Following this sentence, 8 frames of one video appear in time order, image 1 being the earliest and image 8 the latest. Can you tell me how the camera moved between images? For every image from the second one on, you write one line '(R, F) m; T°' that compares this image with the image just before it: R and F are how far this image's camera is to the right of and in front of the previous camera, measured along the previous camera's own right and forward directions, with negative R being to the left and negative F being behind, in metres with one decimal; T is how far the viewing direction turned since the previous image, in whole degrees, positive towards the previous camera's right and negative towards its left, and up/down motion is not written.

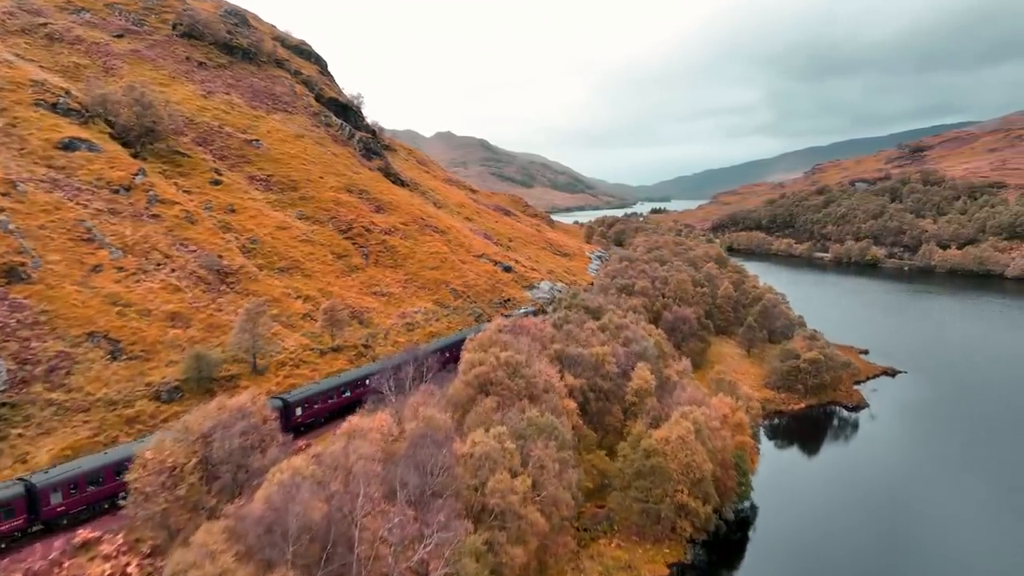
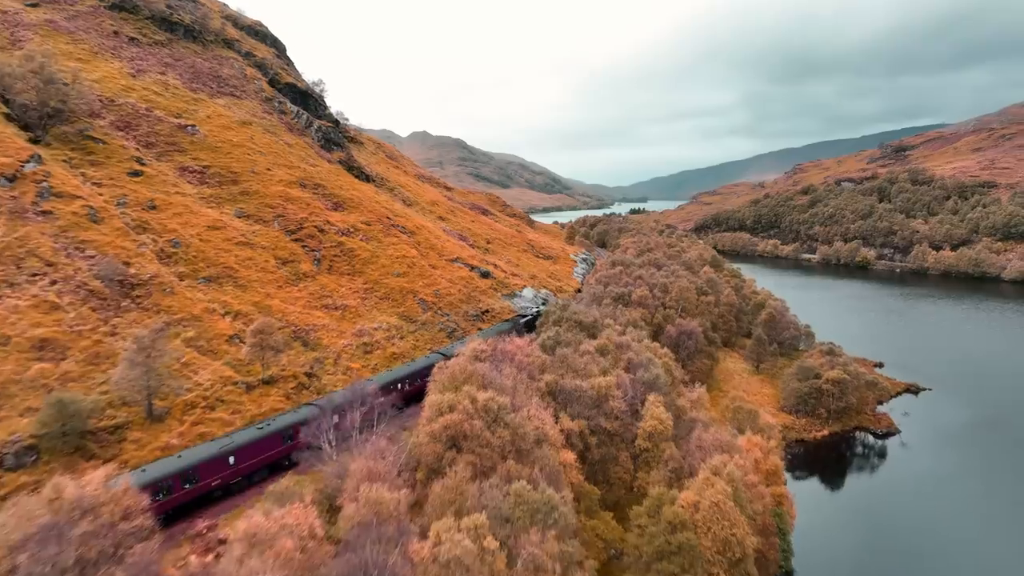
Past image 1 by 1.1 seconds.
(-0.1, +11.2) m; +2°
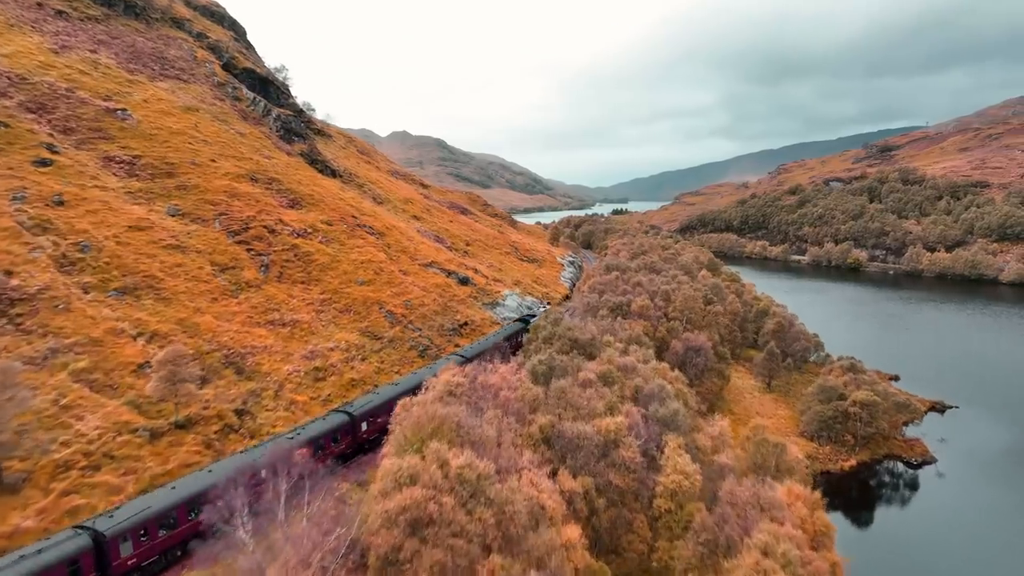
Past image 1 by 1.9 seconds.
(-0.1, +9.3) m; +1°
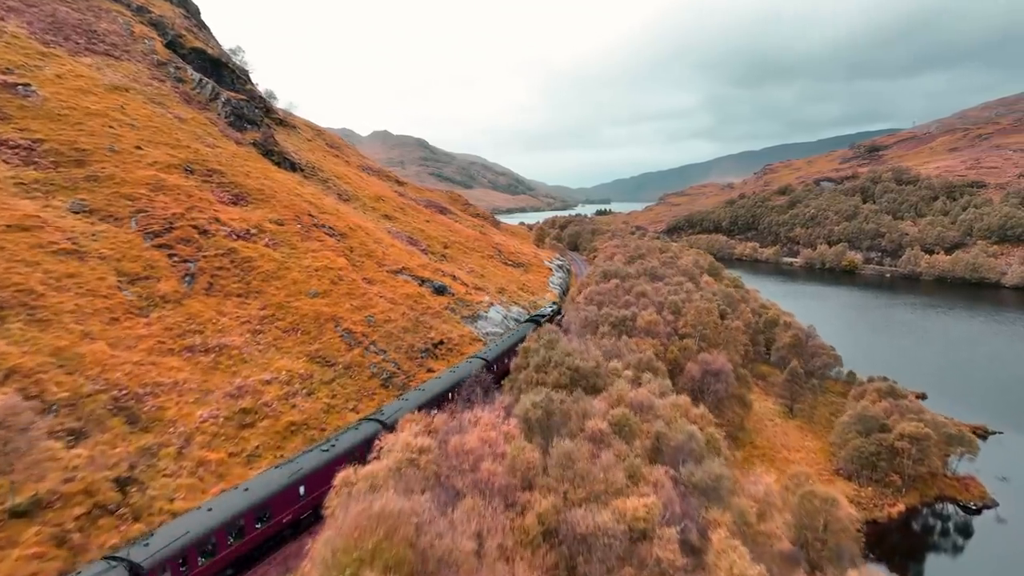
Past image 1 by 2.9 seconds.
(-0.1, +10.1) m; +1°
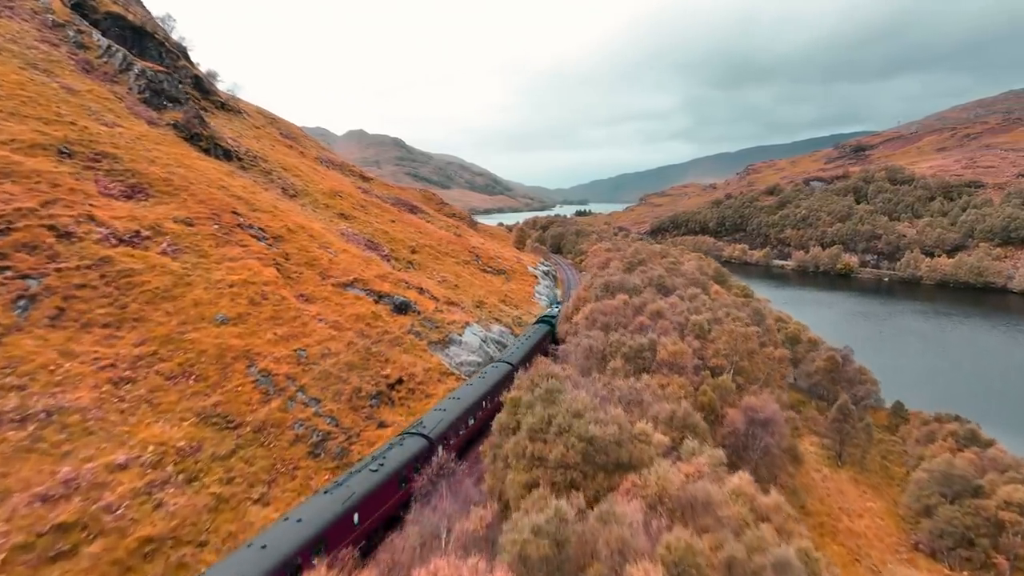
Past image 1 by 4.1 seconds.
(-0.2, +13.1) m; +2°
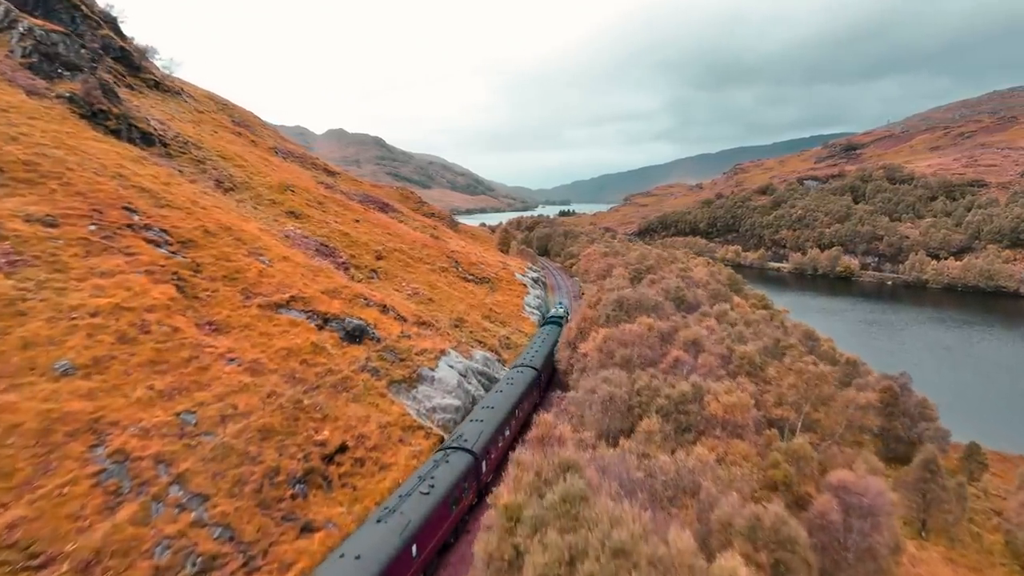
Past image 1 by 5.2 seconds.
(-0.3, +12.1) m; +1°
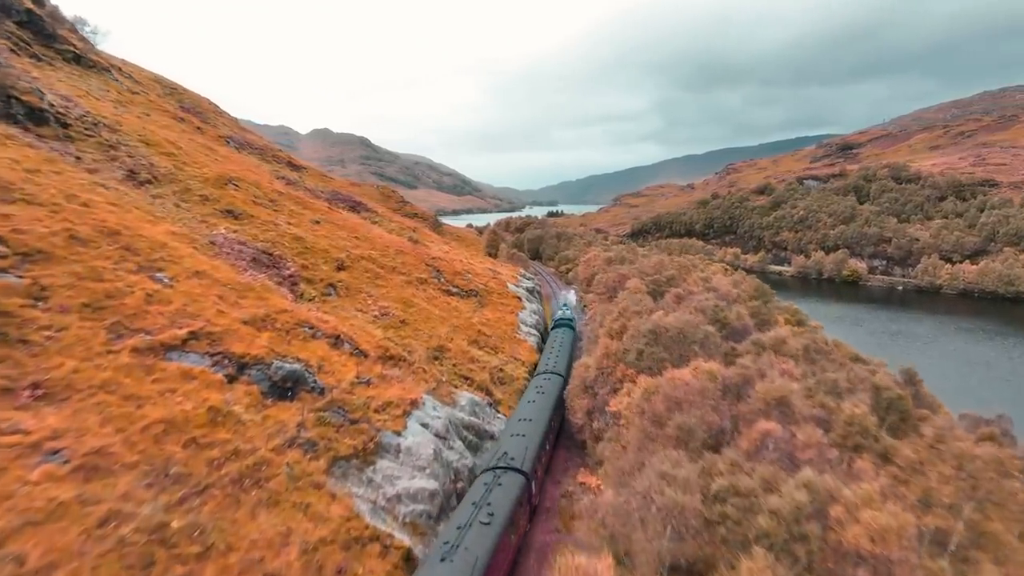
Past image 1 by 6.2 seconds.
(-0.5, +11.8) m; +1°
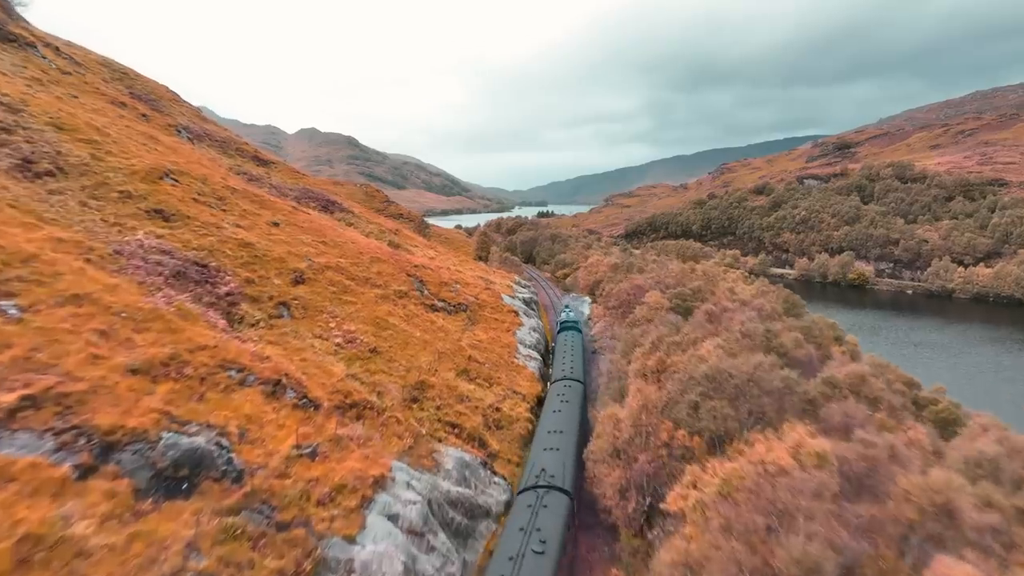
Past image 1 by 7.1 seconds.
(-0.5, +9.1) m; +1°
